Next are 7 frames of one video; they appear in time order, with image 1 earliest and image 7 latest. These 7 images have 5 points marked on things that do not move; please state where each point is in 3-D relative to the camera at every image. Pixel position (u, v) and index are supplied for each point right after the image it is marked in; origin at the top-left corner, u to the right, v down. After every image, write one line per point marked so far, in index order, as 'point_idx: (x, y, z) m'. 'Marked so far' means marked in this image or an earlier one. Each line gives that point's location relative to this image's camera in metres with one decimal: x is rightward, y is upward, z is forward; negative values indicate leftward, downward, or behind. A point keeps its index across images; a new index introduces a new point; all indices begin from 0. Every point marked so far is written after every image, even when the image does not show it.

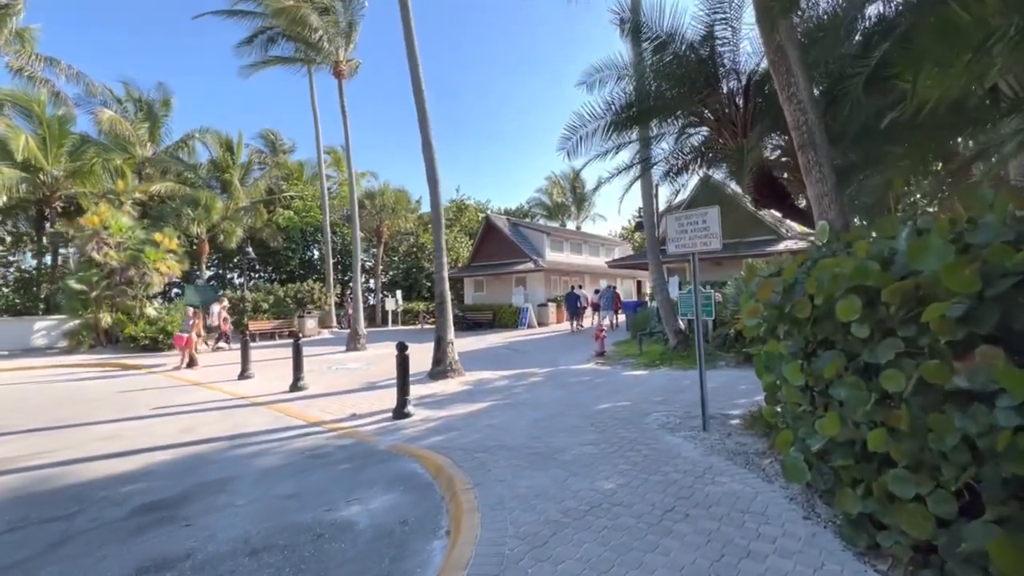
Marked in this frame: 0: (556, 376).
0: (+1.0, -2.1, +11.3) m
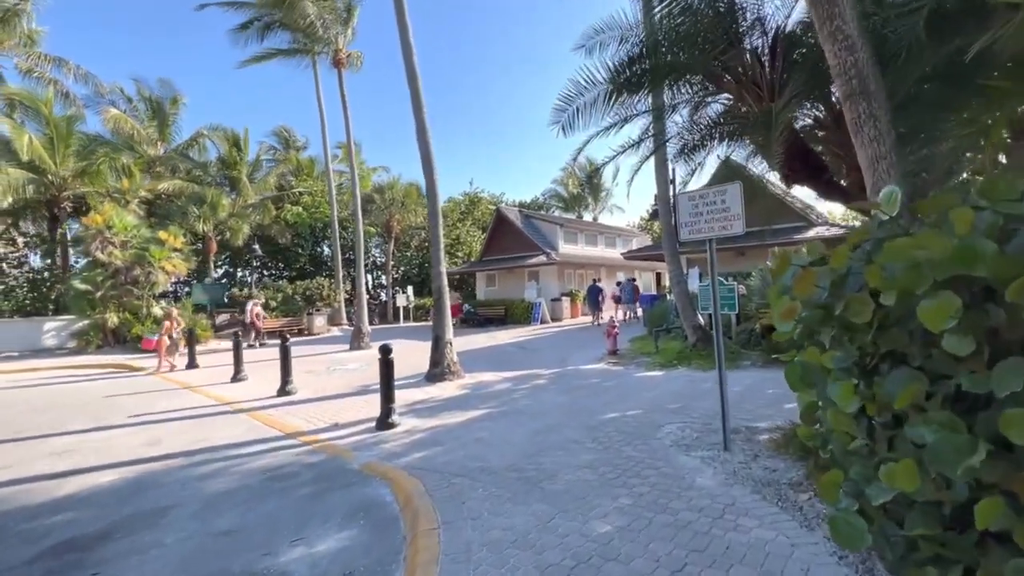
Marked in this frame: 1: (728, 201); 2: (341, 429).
0: (+1.1, -2.0, +10.4) m
1: (+2.3, +0.9, +5.0) m
2: (-2.7, -2.3, +7.5) m
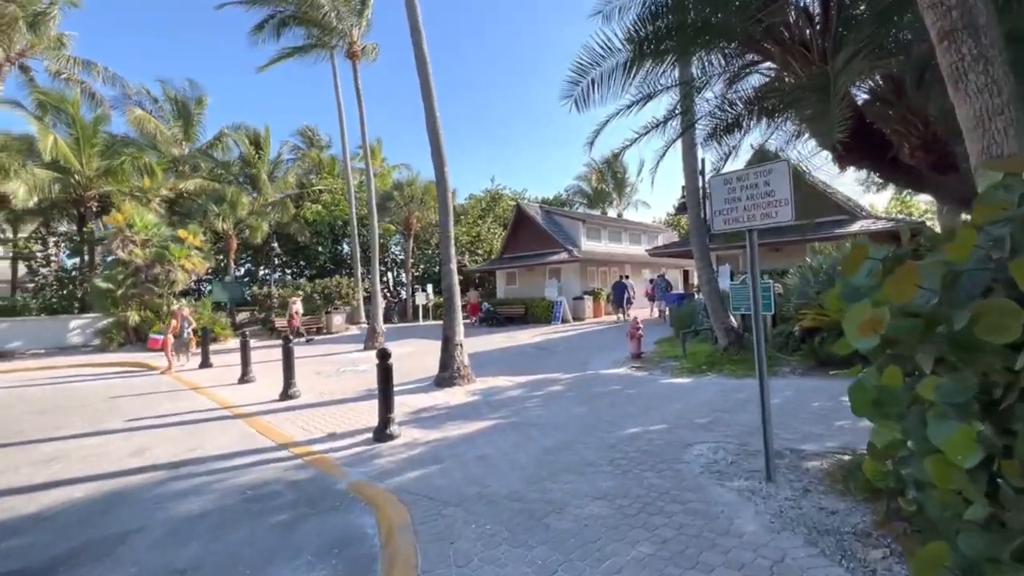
0: (+1.4, -2.0, +9.6) m
1: (+2.3, +0.9, +4.2) m
2: (-2.6, -2.3, +7.0) m
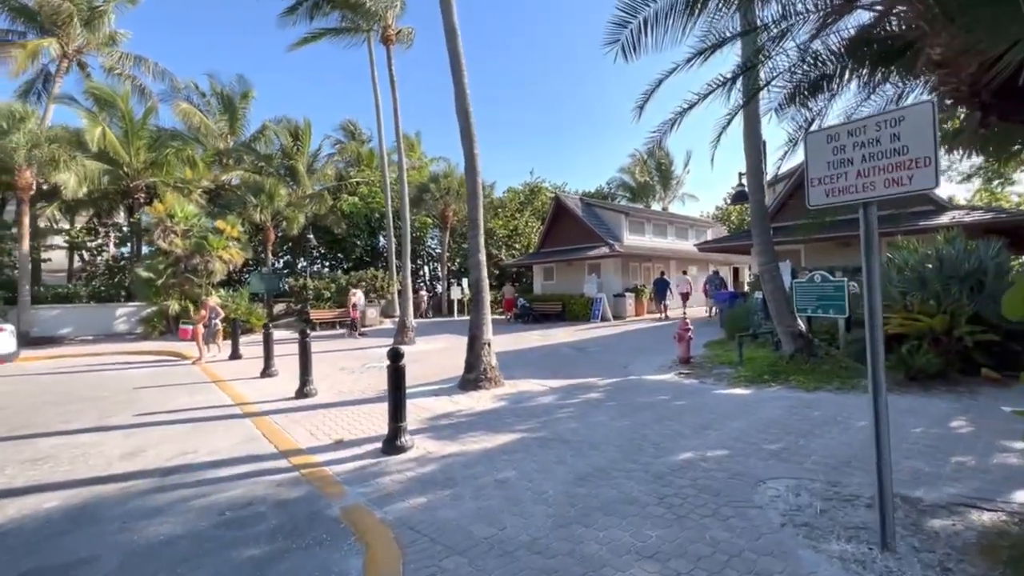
0: (+2.0, -1.9, +8.5) m
1: (+2.5, +1.0, +3.0) m
2: (-2.2, -2.1, +6.2) m
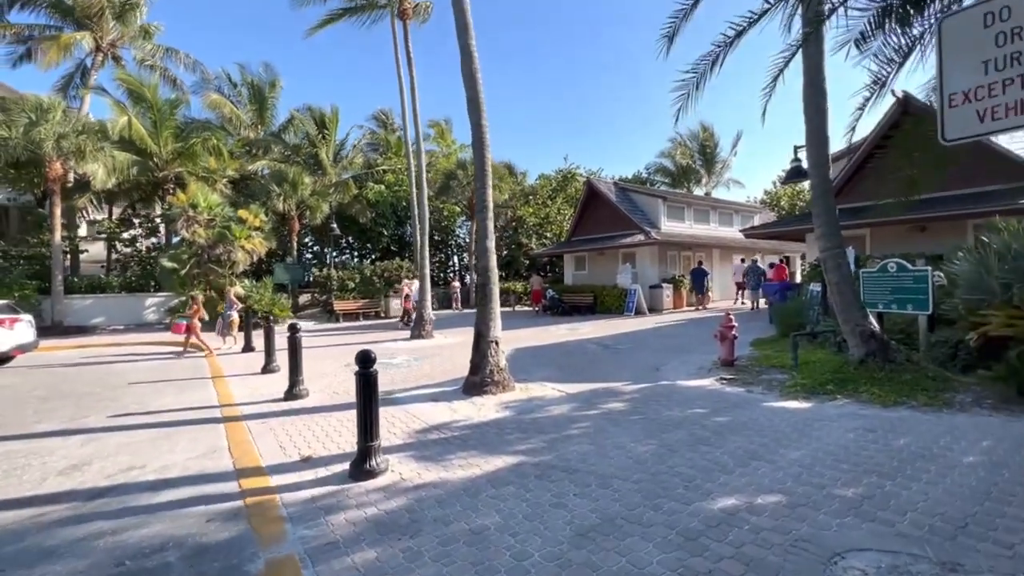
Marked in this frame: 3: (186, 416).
0: (+2.1, -1.7, +7.2) m
1: (+2.2, +1.0, +1.6) m
2: (-2.3, -2.0, +5.2) m
3: (-5.2, -2.0, +7.5) m
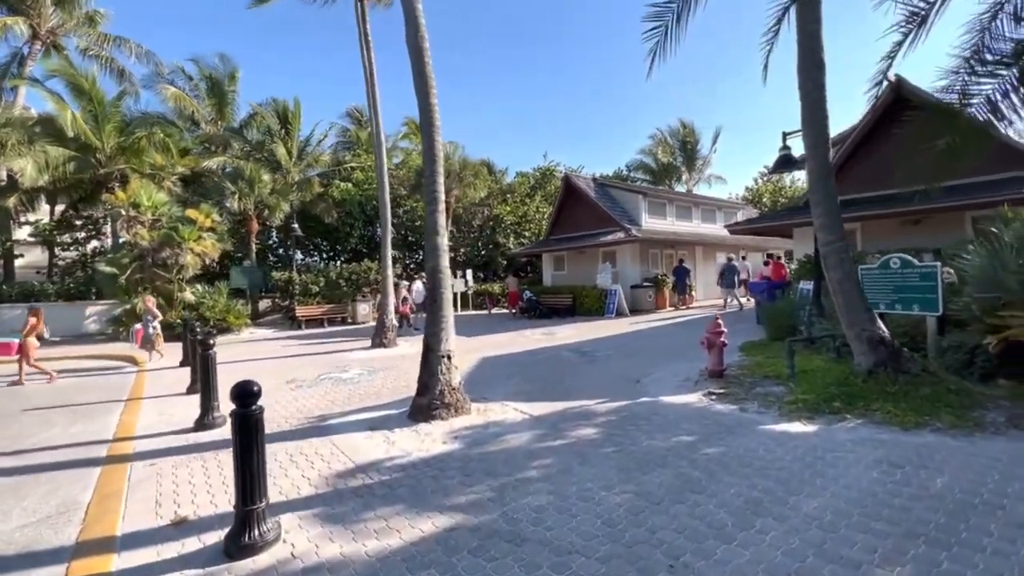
0: (+1.4, -1.8, +6.0) m
1: (+1.7, +1.0, +0.4) m
2: (-2.8, -2.1, +3.9) m
3: (-5.8, -2.2, +6.1) m
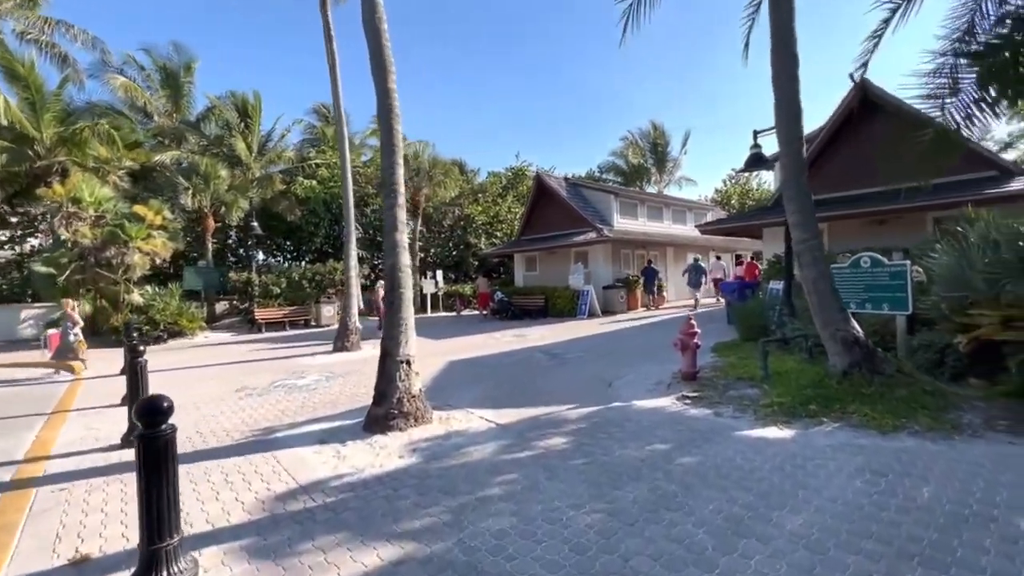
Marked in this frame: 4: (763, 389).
0: (+1.0, -1.8, +5.6) m
1: (+1.5, +1.0, +0.1) m
2: (-3.2, -2.1, +3.3) m
3: (-6.2, -2.2, +5.3) m
4: (+3.8, -1.5, +7.0) m
